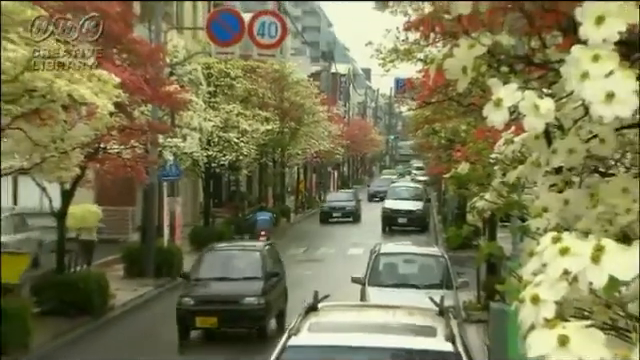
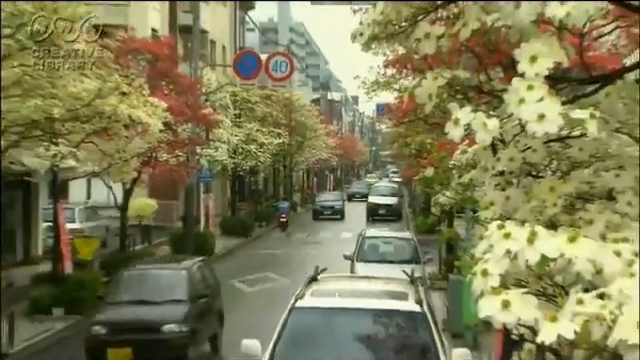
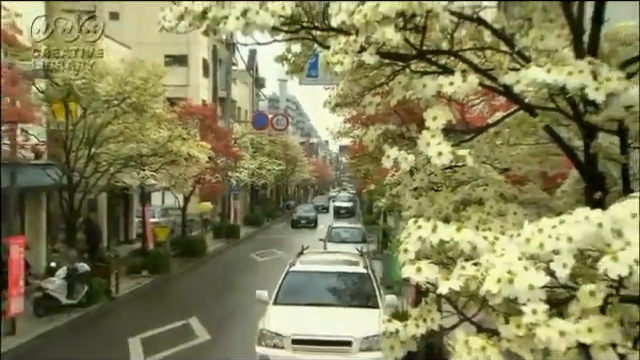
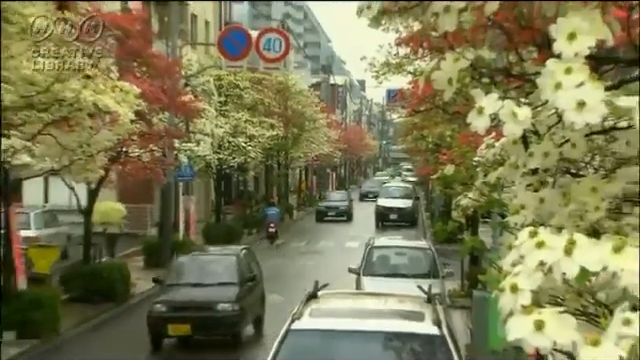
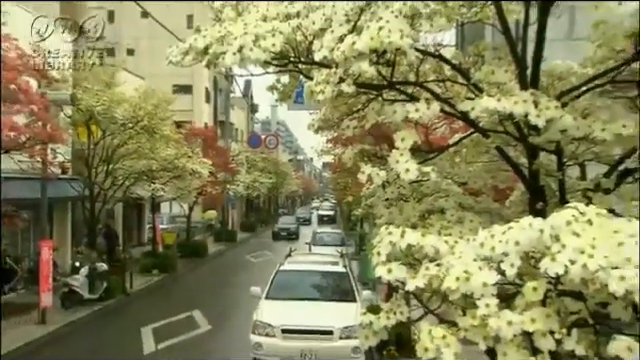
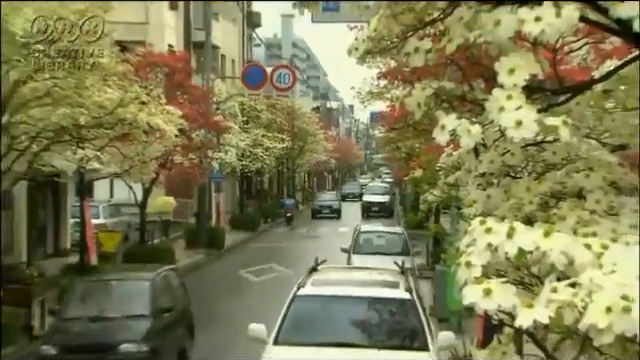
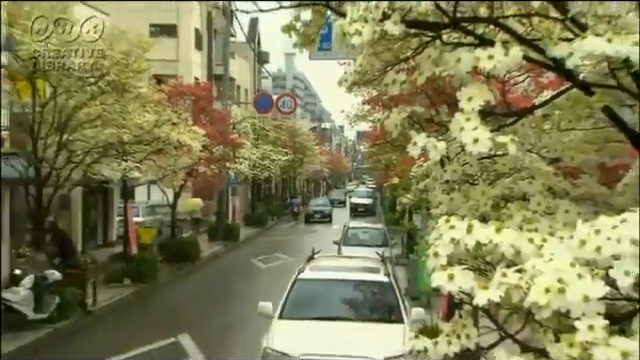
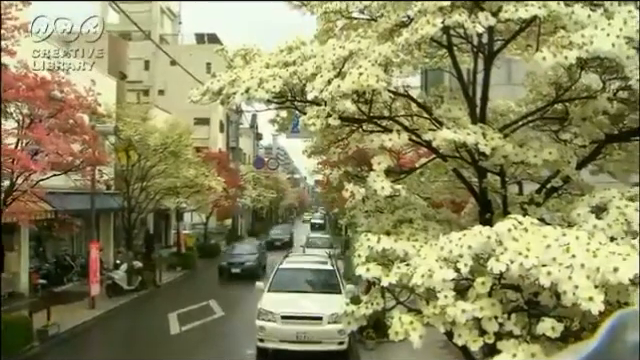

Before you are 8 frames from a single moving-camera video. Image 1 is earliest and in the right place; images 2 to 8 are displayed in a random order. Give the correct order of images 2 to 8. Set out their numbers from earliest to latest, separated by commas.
4, 2, 6, 7, 3, 5, 8
